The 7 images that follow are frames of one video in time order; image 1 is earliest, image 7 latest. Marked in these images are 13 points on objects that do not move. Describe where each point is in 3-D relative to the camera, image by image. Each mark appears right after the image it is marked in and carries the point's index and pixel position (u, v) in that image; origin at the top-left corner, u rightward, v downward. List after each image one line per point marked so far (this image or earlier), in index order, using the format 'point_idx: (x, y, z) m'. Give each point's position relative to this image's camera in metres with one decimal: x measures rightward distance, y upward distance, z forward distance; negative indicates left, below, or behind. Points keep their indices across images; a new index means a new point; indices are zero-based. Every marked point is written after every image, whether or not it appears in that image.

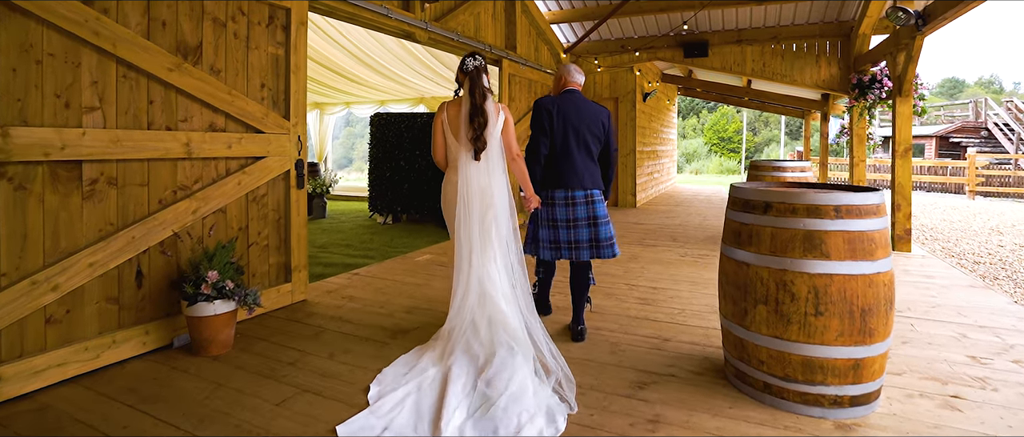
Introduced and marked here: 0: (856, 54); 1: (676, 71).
0: (+4.1, +1.9, +6.7) m
1: (+3.4, +3.0, +11.6) m
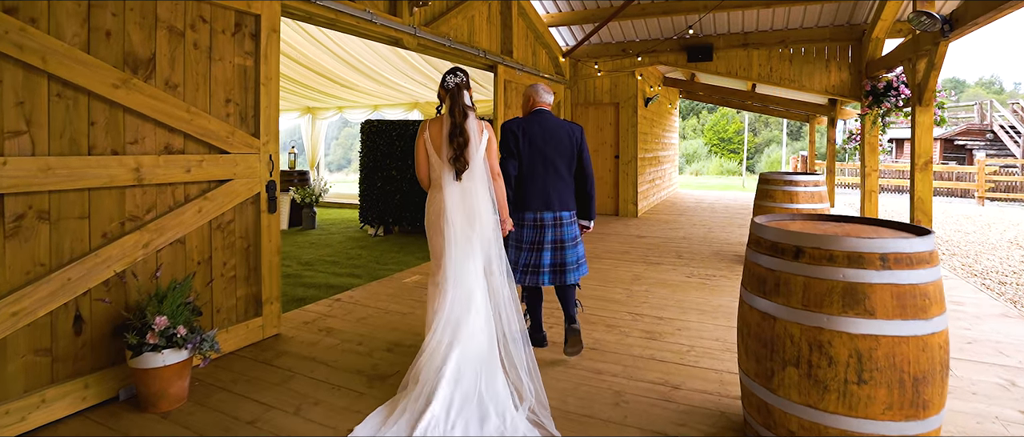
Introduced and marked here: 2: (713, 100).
0: (+4.1, +1.8, +6.4) m
1: (+3.3, +2.9, +11.3) m
2: (+4.7, +2.8, +13.2) m
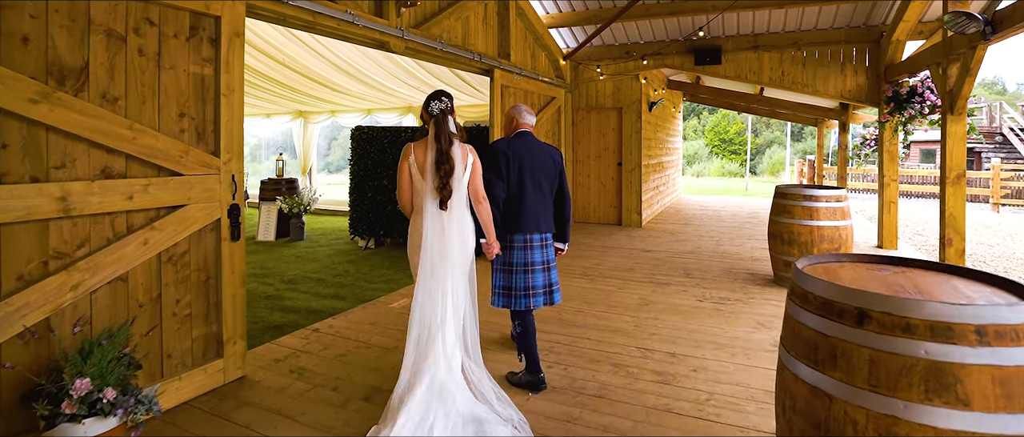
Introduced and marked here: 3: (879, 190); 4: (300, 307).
0: (+4.0, +1.7, +6.1) m
1: (+3.3, +2.7, +10.9) m
2: (+4.7, +2.6, +12.8) m
3: (+4.1, +0.3, +6.3) m
4: (-1.8, -0.7, +4.7) m
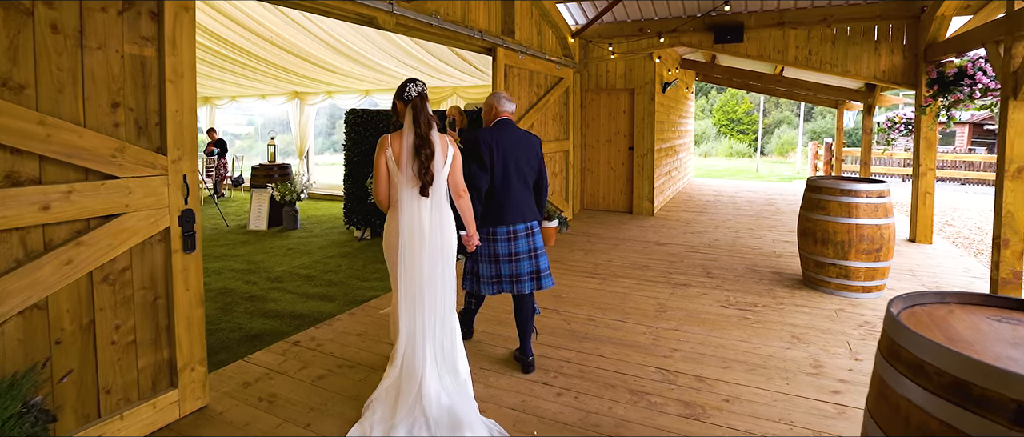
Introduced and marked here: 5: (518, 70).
0: (+4.1, +1.7, +5.5) m
1: (+3.4, +3.0, +10.3) m
2: (+4.8, +2.9, +12.2) m
3: (+4.2, +0.4, +5.8) m
4: (-1.7, -0.7, +4.3) m
5: (+0.1, +1.6, +6.0) m
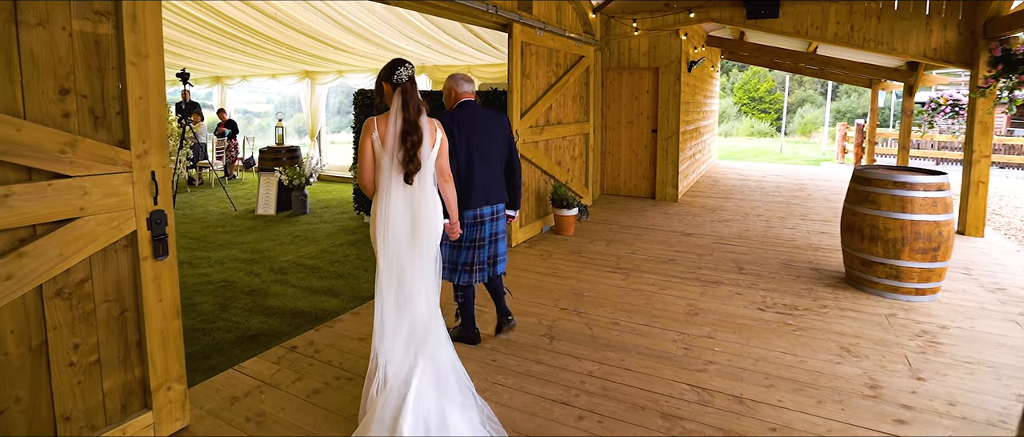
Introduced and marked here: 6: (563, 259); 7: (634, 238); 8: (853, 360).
0: (+4.2, +1.8, +5.0) m
1: (+3.7, +3.2, +9.8) m
2: (+5.1, +3.2, +11.6) m
3: (+4.3, +0.5, +5.4) m
4: (-1.6, -0.6, +4.0) m
5: (+0.2, +1.7, +5.6) m
6: (+0.4, -0.3, +4.8) m
7: (+1.2, -0.2, +5.5) m
8: (+1.7, -0.7, +2.8) m
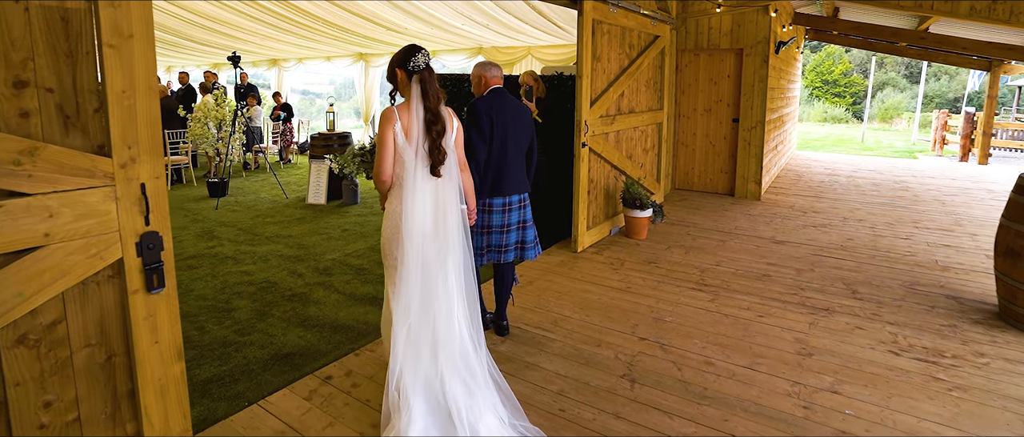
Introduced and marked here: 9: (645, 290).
0: (+4.8, +1.7, +4.0) m
1: (+4.7, +3.2, +8.7) m
2: (+6.3, +3.3, +10.4) m
3: (+4.9, +0.4, +4.4) m
4: (-1.2, -0.7, +3.6) m
5: (+0.8, +1.7, +4.9) m
6: (+0.9, -0.4, +4.2) m
7: (+1.7, -0.2, +4.8) m
8: (+2.0, -0.8, +2.1) m
9: (+0.9, -0.5, +3.8) m
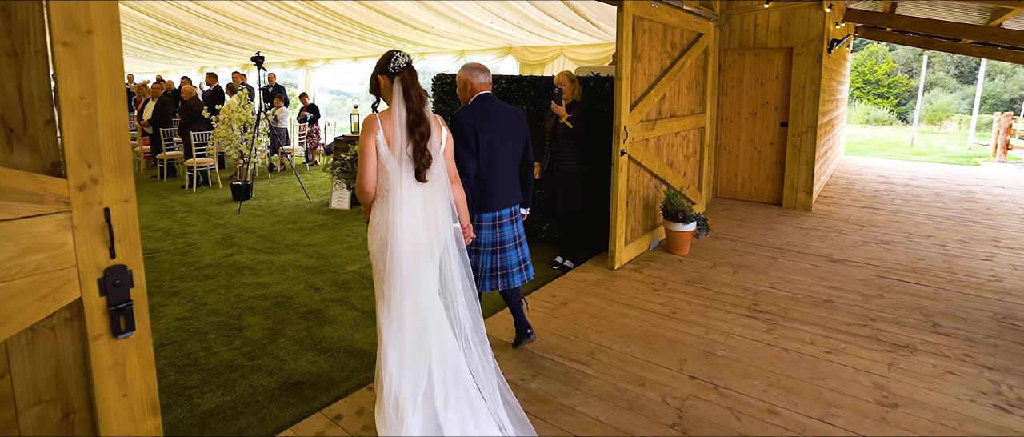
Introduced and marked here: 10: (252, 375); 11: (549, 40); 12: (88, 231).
0: (+5.0, +1.5, +3.4) m
1: (+5.2, +3.1, +8.1) m
2: (+6.9, +3.1, +9.7) m
3: (+5.1, +0.2, +3.8) m
4: (-1.0, -0.7, +3.3) m
5: (+1.1, +1.6, +4.5) m
6: (+1.1, -0.5, +3.8) m
7: (+2.0, -0.4, +4.4) m
8: (+2.1, -1.0, +1.7) m
9: (+1.1, -0.6, +3.4) m
10: (-1.4, -0.8, +3.0) m
11: (+0.5, +2.5, +7.9) m
12: (-1.0, 0.0, +1.3) m
